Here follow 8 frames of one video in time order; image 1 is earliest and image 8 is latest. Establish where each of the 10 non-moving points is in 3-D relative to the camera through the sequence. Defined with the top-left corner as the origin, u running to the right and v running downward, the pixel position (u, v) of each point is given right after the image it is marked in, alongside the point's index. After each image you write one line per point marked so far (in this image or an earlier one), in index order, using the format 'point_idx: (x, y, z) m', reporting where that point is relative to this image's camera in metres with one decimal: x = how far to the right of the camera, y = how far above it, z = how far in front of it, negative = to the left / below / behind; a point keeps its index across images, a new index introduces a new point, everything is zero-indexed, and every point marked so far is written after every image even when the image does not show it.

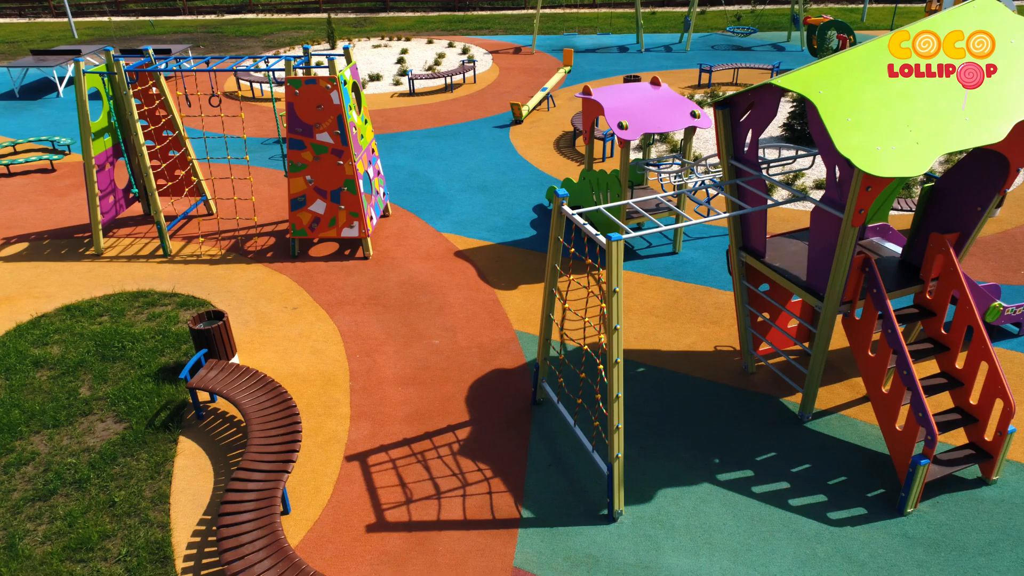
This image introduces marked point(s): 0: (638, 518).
0: (+1.2, -2.2, +7.0) m
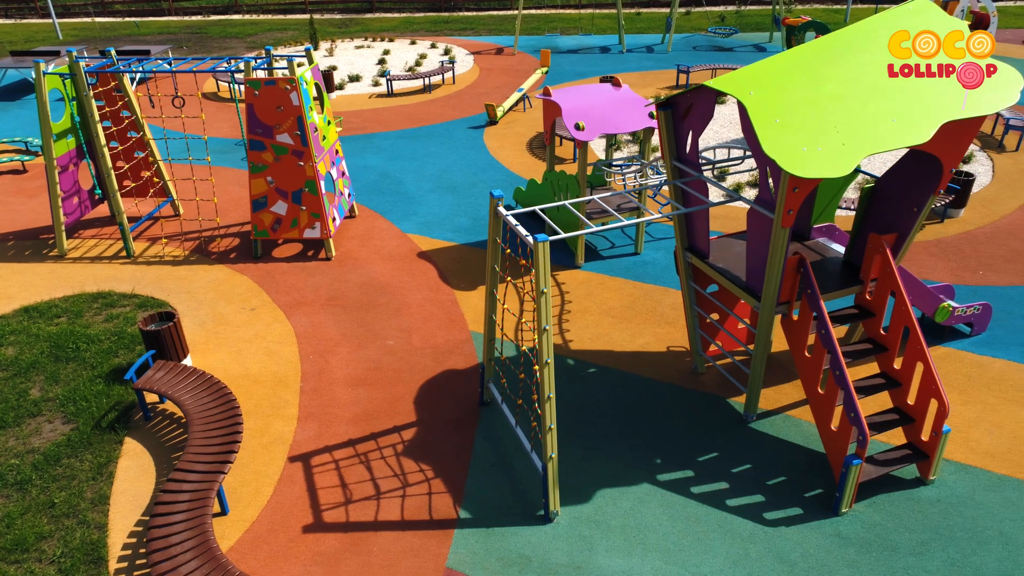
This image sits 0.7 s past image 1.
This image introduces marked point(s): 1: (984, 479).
0: (+0.6, -2.2, +7.1) m
1: (+4.8, -1.9, +7.4) m
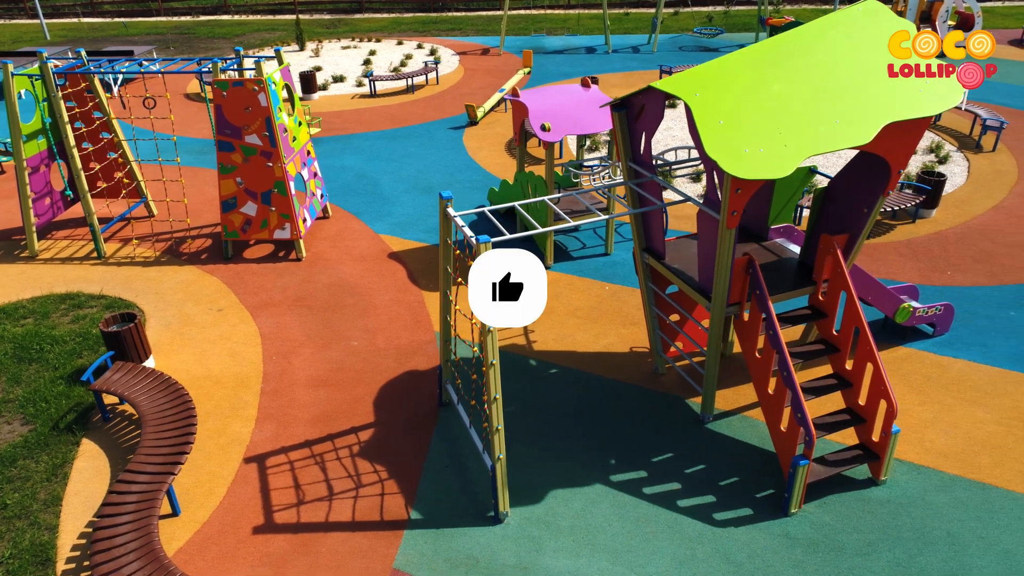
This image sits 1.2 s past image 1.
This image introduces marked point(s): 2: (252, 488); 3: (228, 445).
0: (+0.1, -2.2, +7.1) m
1: (+4.3, -1.9, +7.4) m
2: (-2.7, -2.0, +7.5) m
3: (-3.1, -1.7, +8.1) m
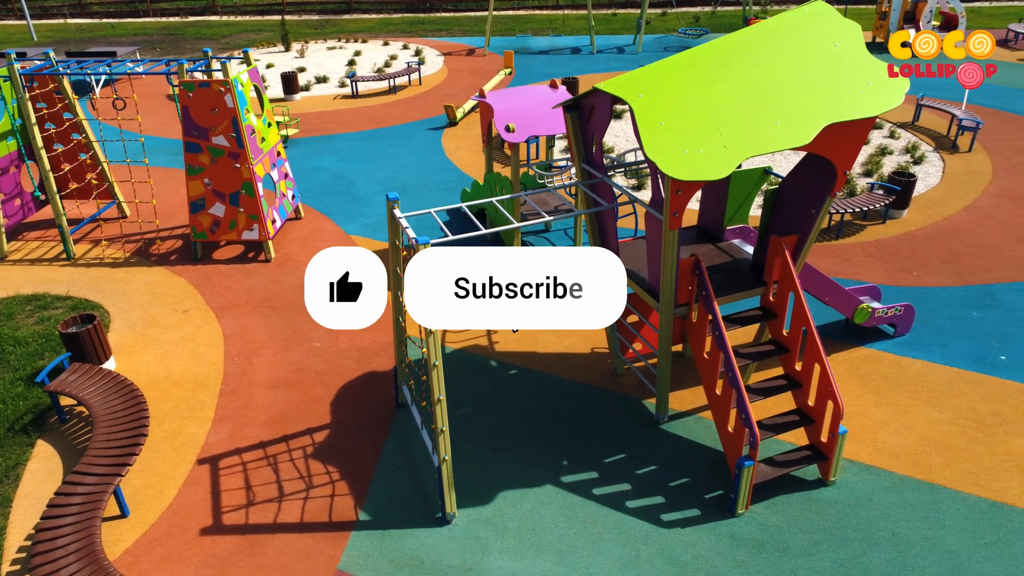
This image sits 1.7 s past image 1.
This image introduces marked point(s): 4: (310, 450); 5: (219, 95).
0: (-0.4, -2.2, +7.1) m
1: (+3.8, -1.9, +7.4) m
2: (-3.2, -2.1, +7.5) m
3: (-3.6, -1.7, +8.1) m
4: (-2.2, -1.8, +8.0) m
5: (-4.4, +2.9, +11.0) m
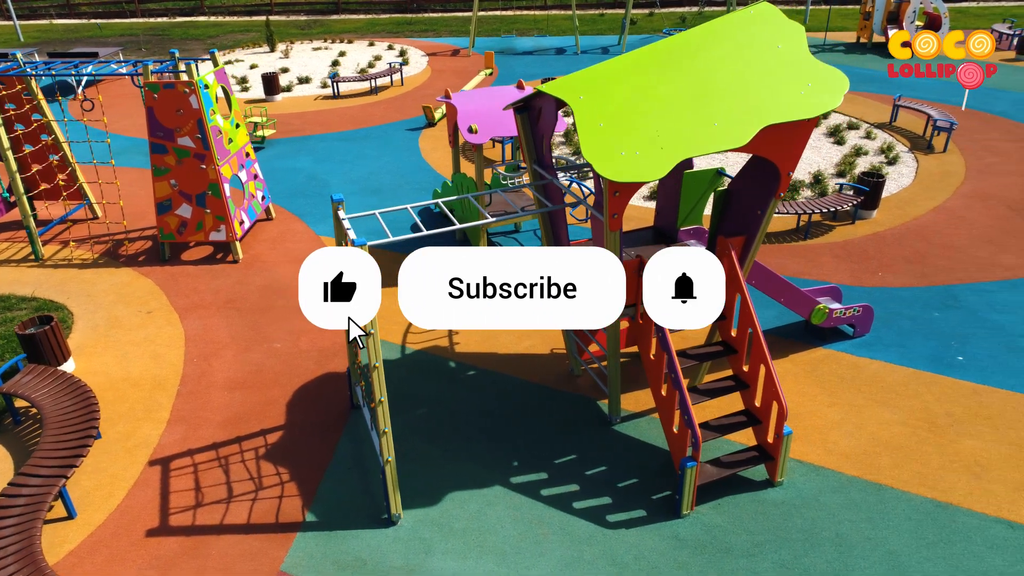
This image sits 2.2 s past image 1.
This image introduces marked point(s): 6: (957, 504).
0: (-0.9, -2.2, +7.1) m
1: (+3.3, -1.9, +7.4) m
2: (-3.7, -2.1, +7.5) m
3: (-4.2, -1.8, +8.1) m
4: (-2.7, -1.8, +8.0) m
5: (-4.9, +2.9, +11.0) m
6: (+4.3, -2.1, +7.1) m
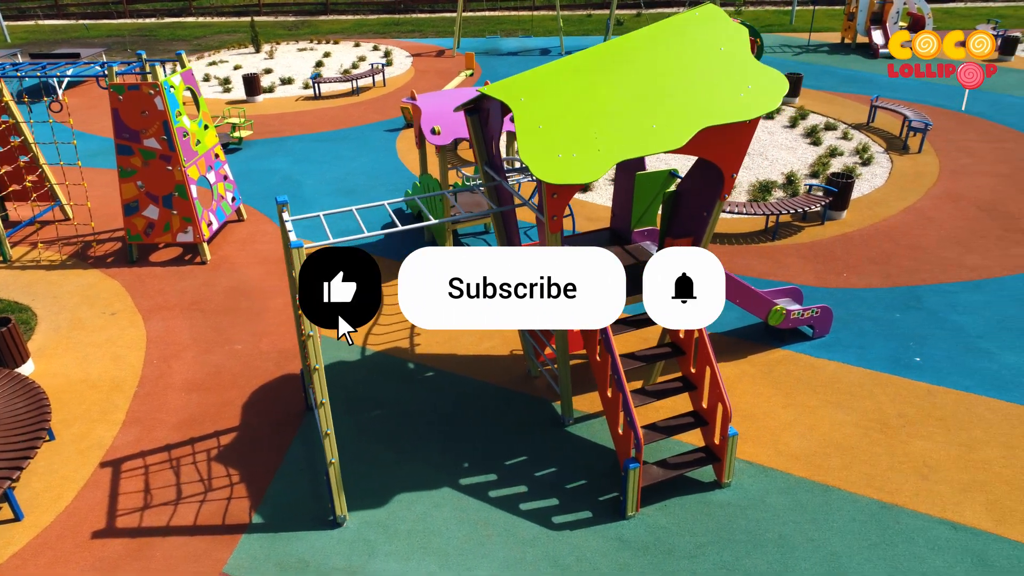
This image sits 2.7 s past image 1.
0: (-1.4, -2.3, +7.1) m
1: (+2.7, -2.0, +7.4) m
2: (-4.2, -2.1, +7.5) m
3: (-4.7, -1.8, +8.1) m
4: (-3.3, -1.8, +8.0) m
5: (-5.5, +2.9, +11.0) m
6: (+3.8, -2.1, +7.1) m
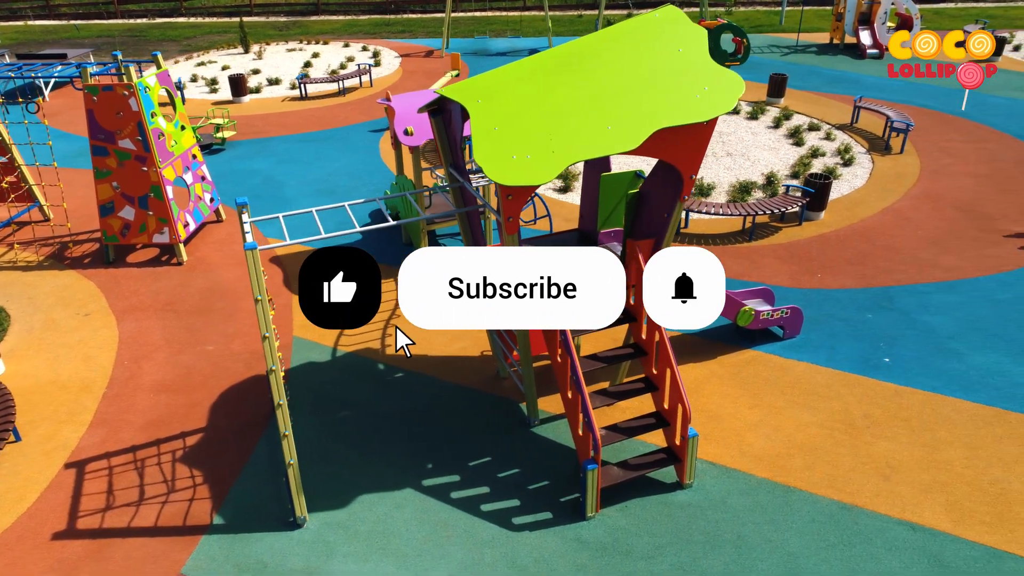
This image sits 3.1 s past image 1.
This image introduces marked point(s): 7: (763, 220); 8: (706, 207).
0: (-1.8, -2.3, +7.1) m
1: (+2.3, -2.0, +7.5) m
2: (-4.6, -2.1, +7.5) m
3: (-5.1, -1.8, +8.1) m
4: (-3.6, -1.8, +8.0) m
5: (-5.9, +2.8, +11.0) m
6: (+3.4, -2.1, +7.1) m
7: (+4.5, +1.2, +13.1) m
8: (+3.3, +1.4, +12.5) m
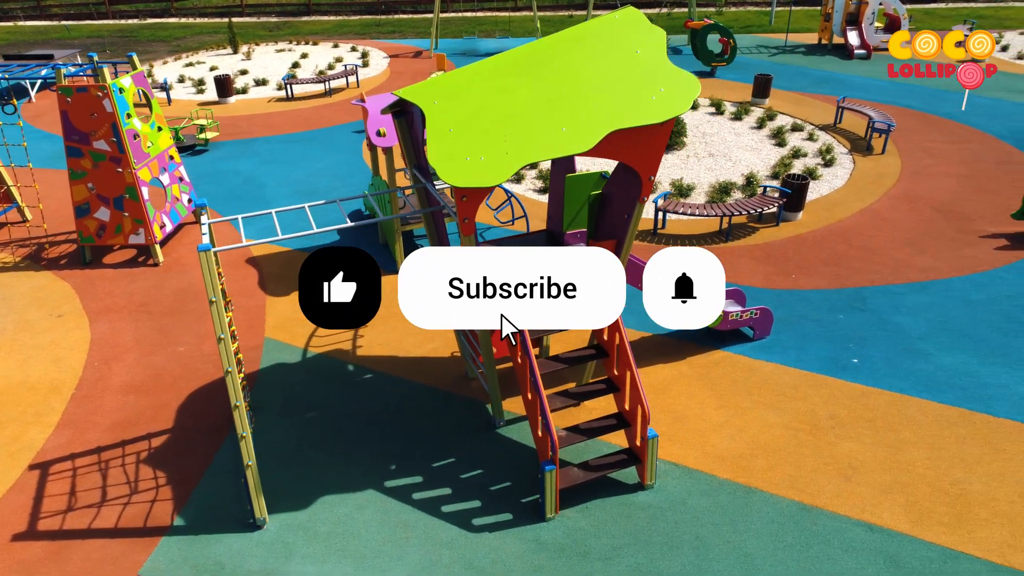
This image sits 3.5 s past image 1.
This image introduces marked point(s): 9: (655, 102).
0: (-2.2, -2.3, +7.1) m
1: (+2.0, -2.0, +7.5) m
2: (-5.0, -2.1, +7.5) m
3: (-5.5, -1.8, +8.1) m
4: (-4.0, -1.8, +8.0) m
5: (-6.2, +2.8, +11.0) m
6: (+3.0, -2.1, +7.1) m
7: (+4.1, +1.2, +13.2) m
8: (+2.9, +1.4, +12.5) m
9: (+1.3, +1.6, +6.5) m
